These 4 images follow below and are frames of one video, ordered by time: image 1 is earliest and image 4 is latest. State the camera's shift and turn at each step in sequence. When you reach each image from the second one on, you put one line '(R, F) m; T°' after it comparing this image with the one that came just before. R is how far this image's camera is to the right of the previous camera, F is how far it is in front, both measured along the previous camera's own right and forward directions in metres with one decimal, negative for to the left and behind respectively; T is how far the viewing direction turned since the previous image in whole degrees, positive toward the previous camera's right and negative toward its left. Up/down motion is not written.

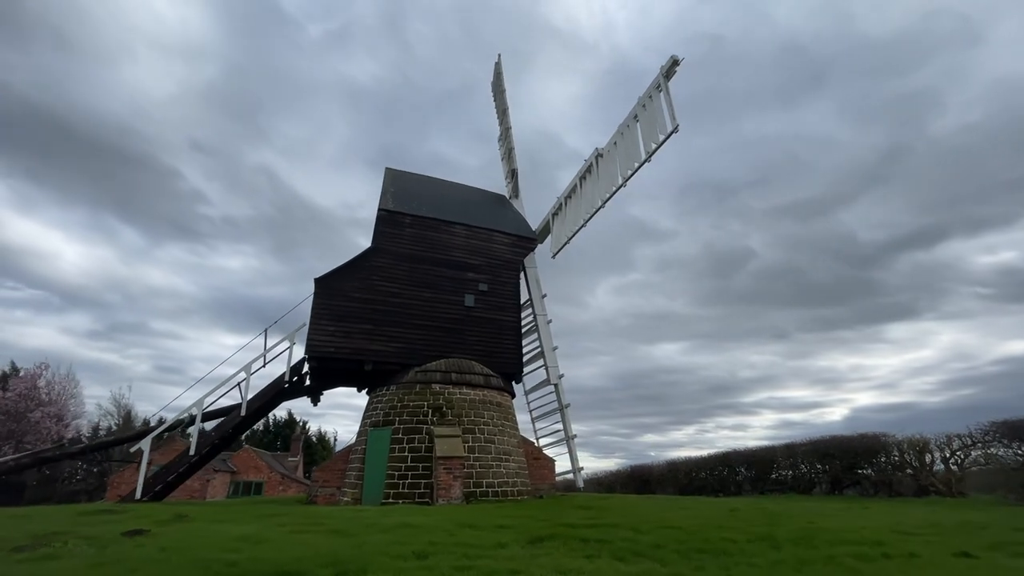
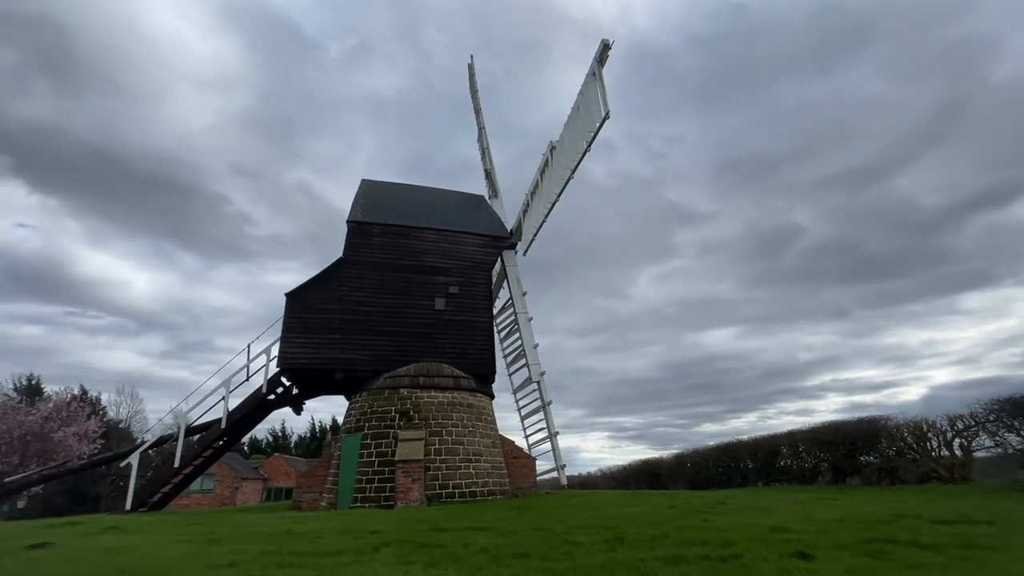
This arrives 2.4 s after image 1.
(+2.7, +0.2) m; -6°
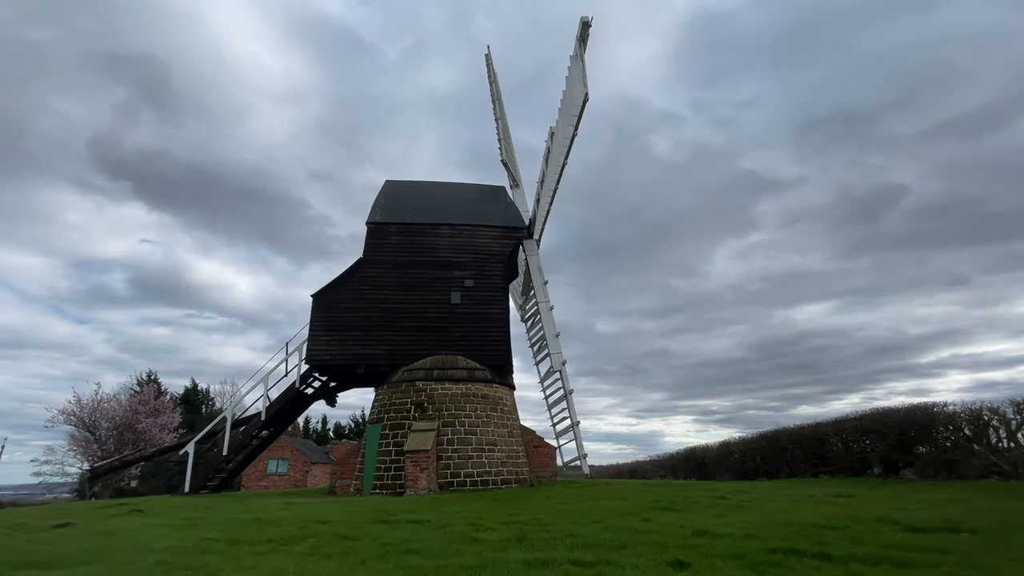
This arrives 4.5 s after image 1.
(+2.2, +0.2) m; -9°
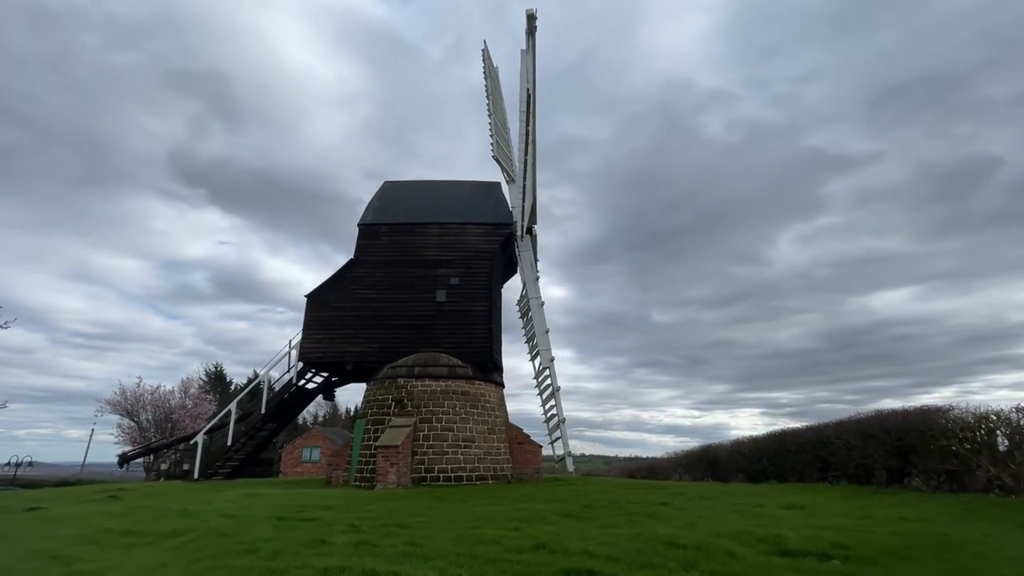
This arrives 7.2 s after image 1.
(+2.6, +0.2) m; -7°
